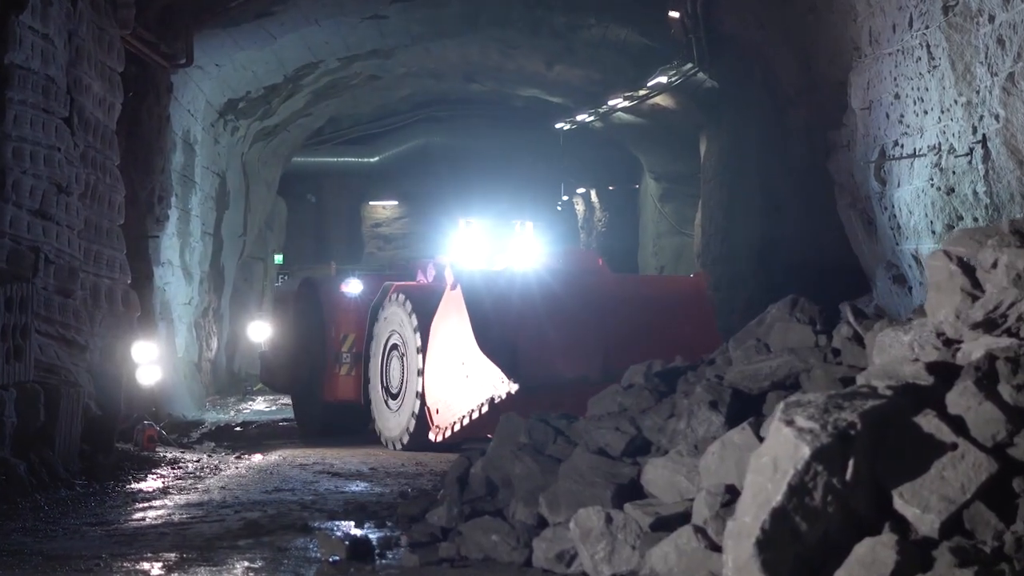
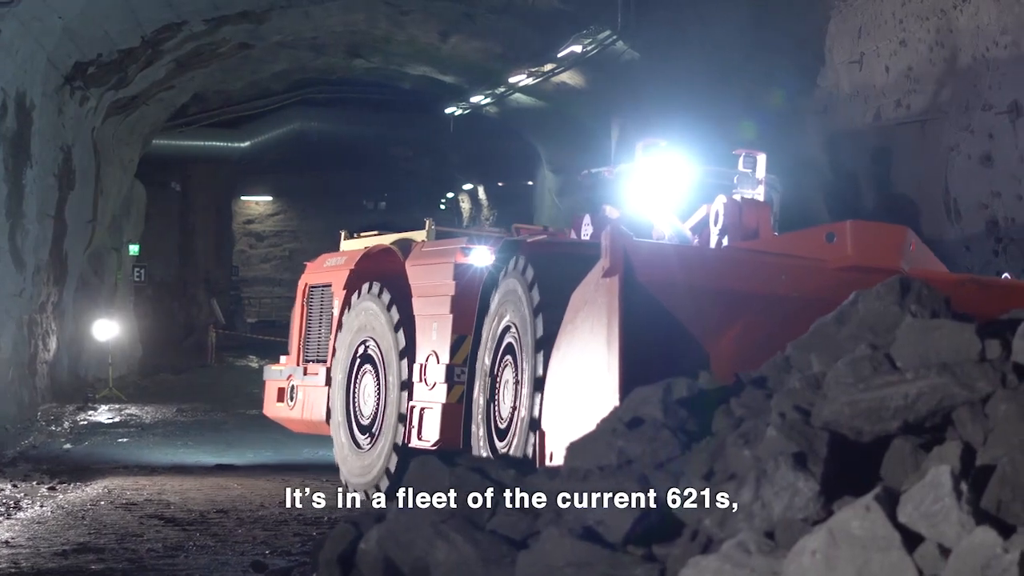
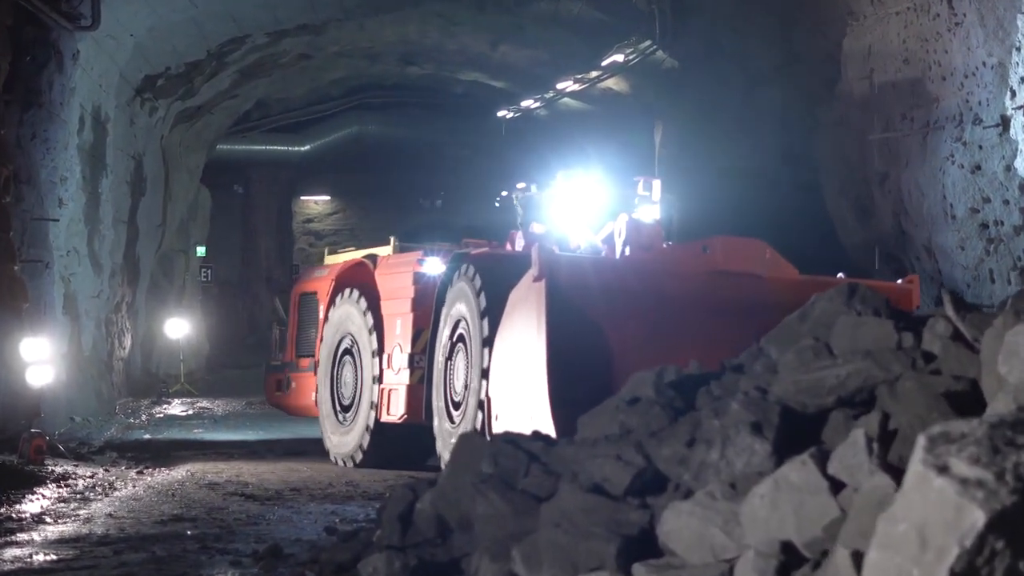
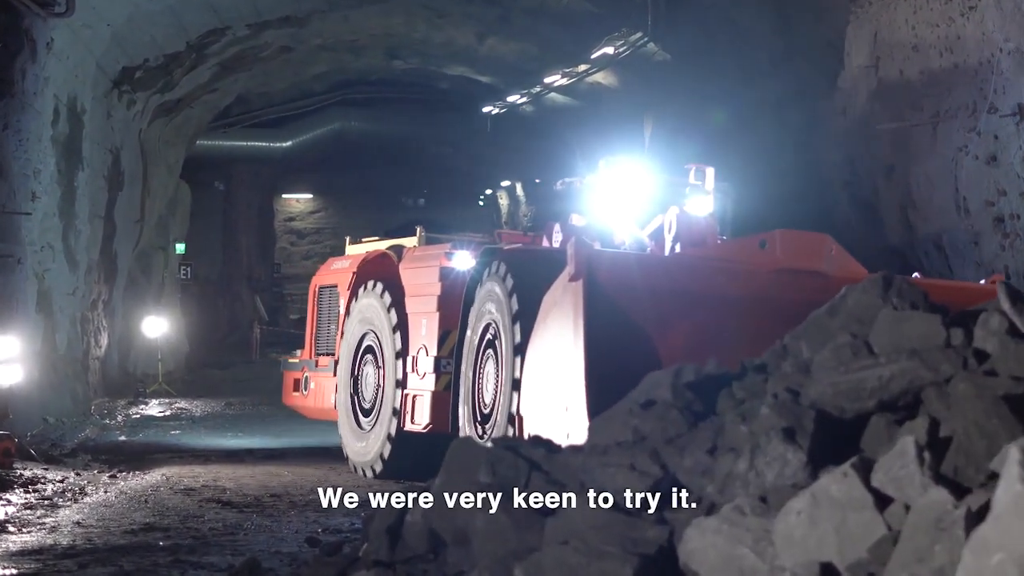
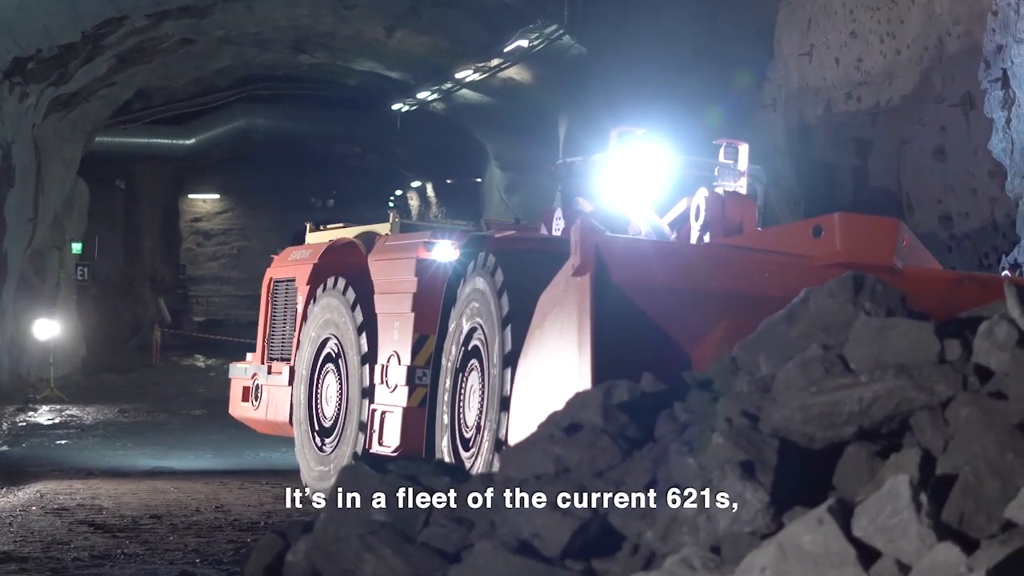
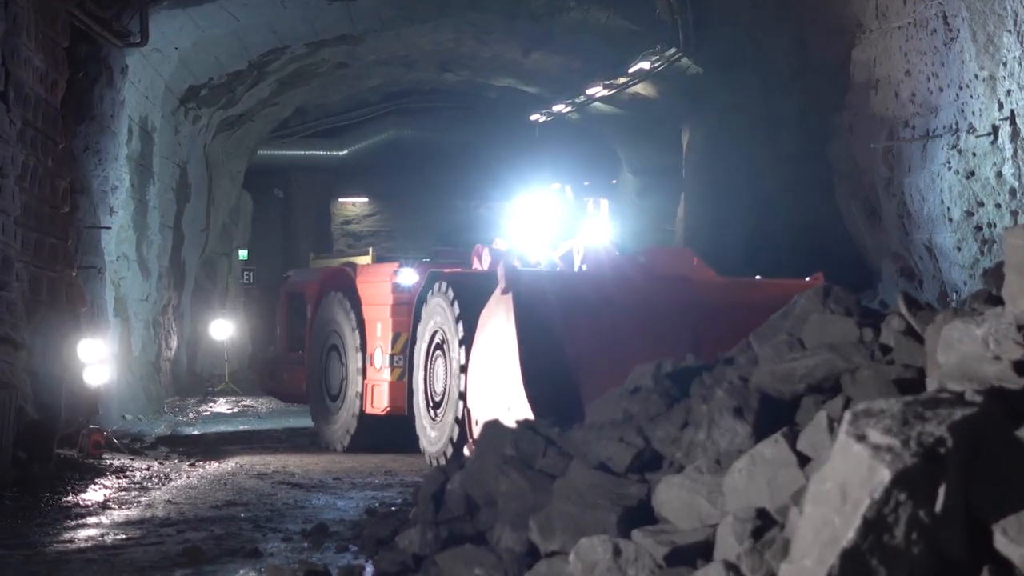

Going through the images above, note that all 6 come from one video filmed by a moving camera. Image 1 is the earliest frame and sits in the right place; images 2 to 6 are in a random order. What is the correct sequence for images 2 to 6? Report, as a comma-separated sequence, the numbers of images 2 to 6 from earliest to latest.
6, 3, 4, 2, 5
